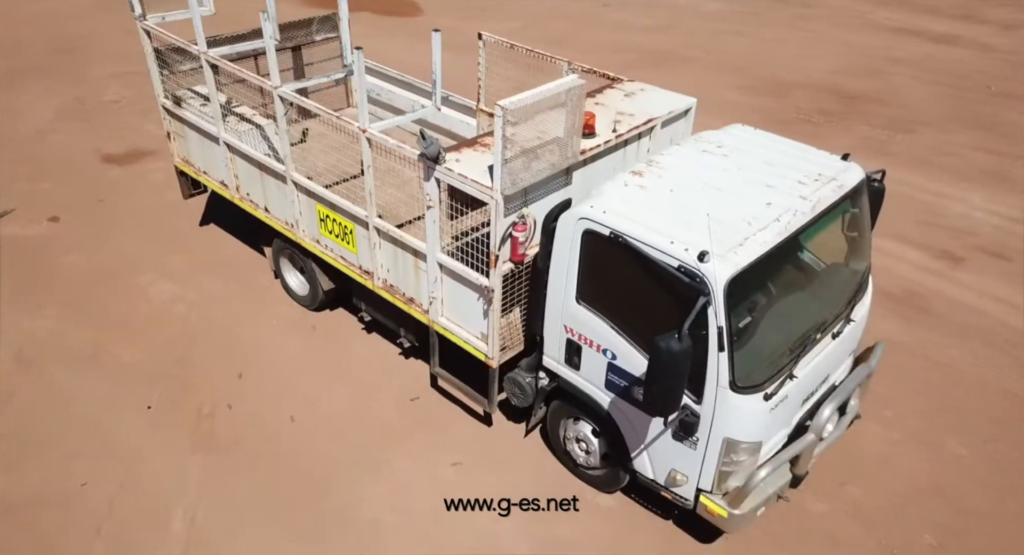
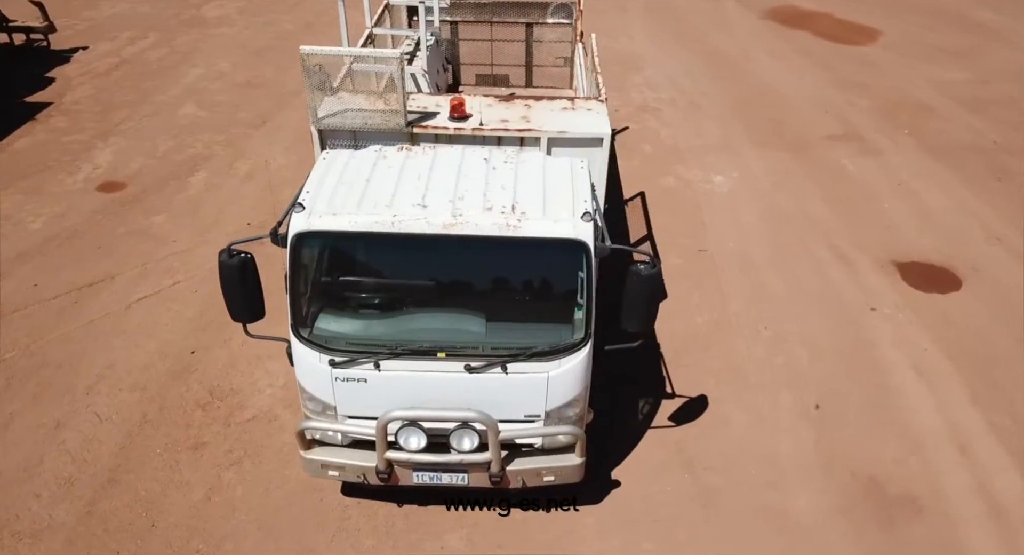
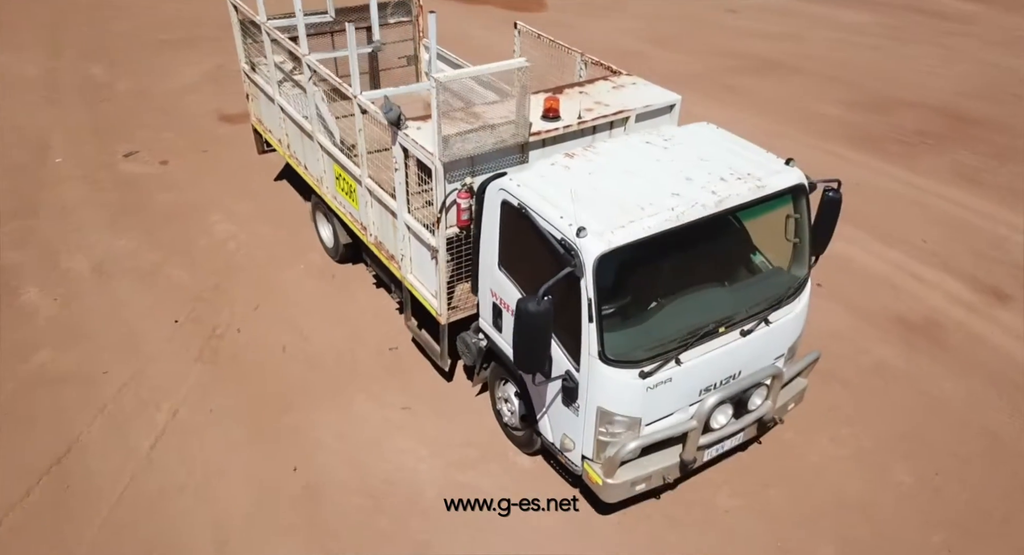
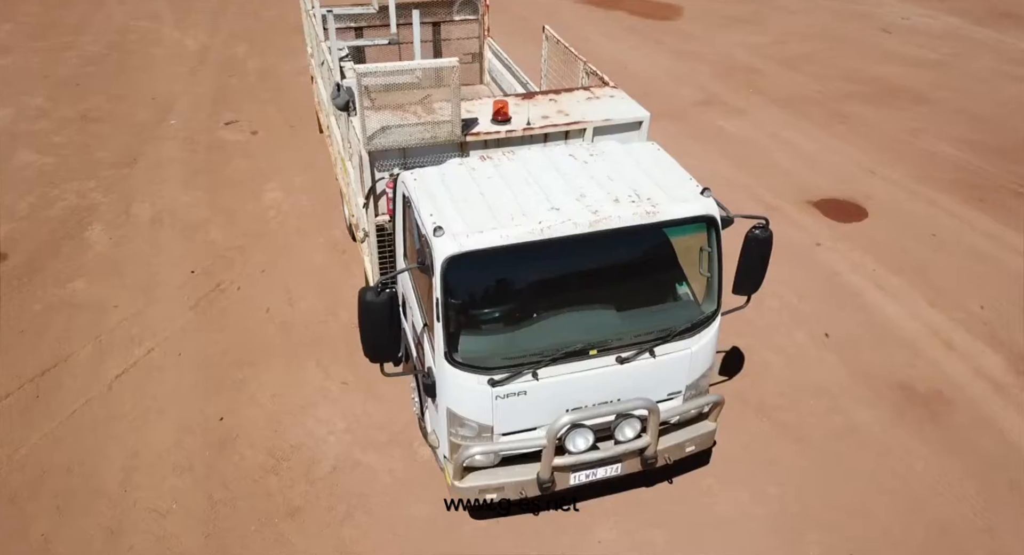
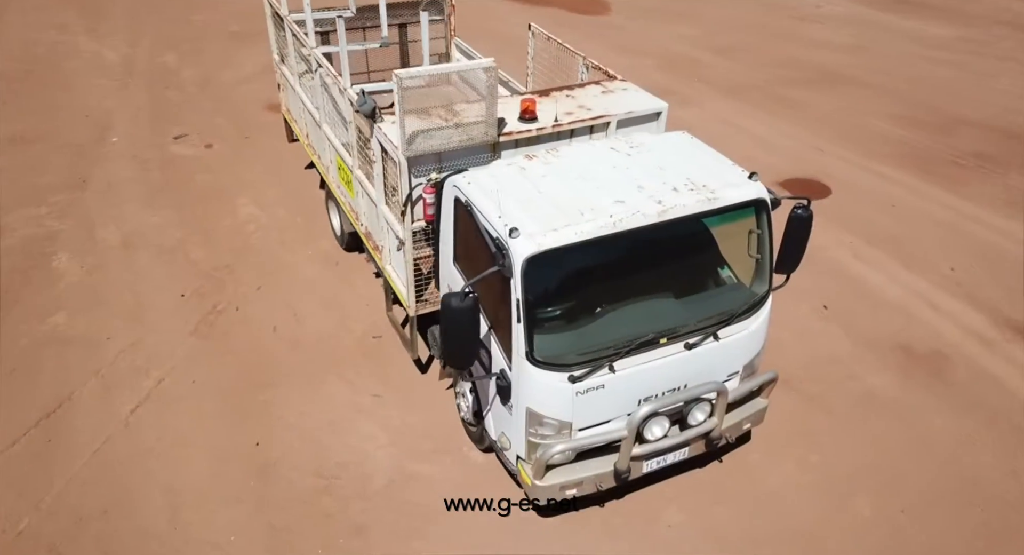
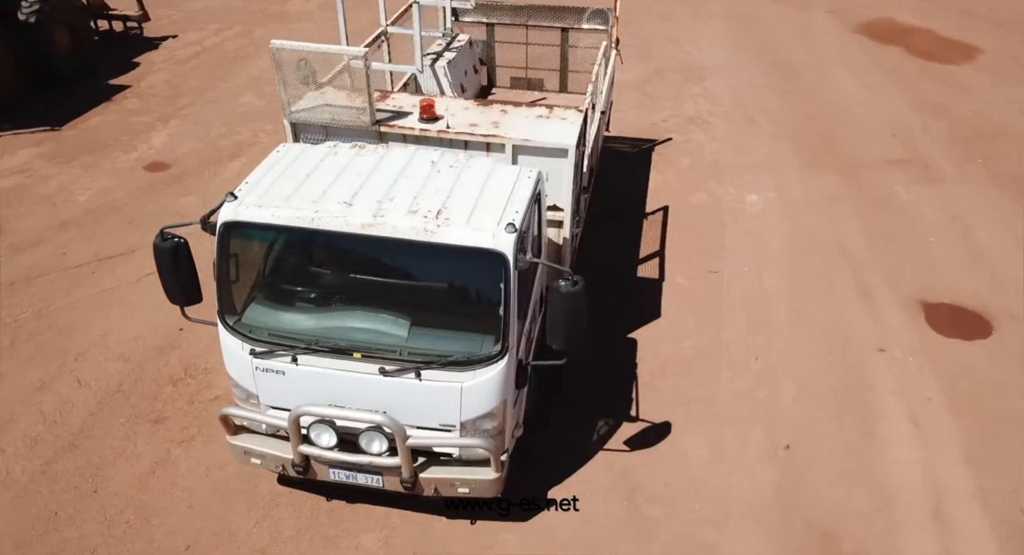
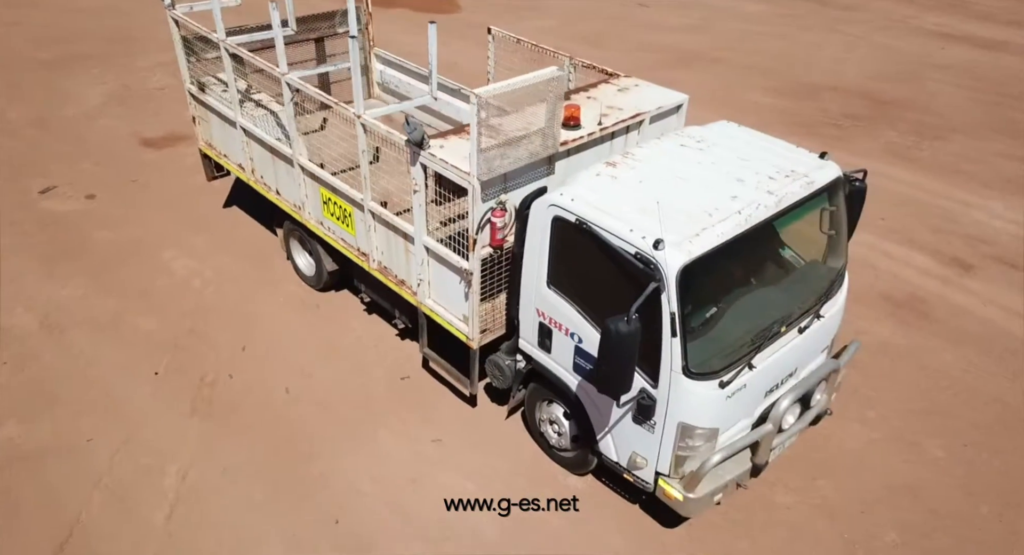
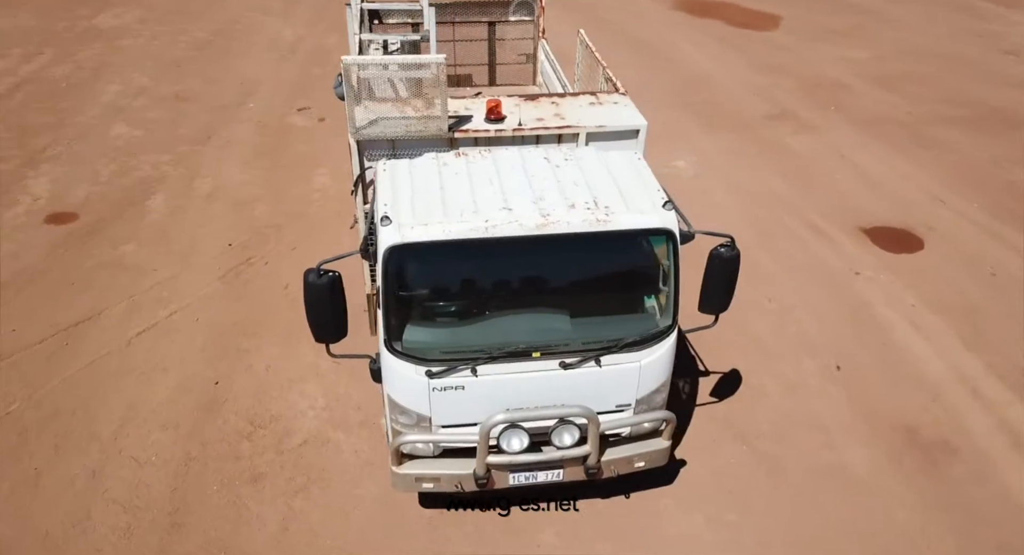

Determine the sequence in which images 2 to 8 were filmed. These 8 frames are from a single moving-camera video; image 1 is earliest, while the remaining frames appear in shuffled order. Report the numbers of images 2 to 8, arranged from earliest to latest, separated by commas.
7, 3, 5, 4, 8, 2, 6
